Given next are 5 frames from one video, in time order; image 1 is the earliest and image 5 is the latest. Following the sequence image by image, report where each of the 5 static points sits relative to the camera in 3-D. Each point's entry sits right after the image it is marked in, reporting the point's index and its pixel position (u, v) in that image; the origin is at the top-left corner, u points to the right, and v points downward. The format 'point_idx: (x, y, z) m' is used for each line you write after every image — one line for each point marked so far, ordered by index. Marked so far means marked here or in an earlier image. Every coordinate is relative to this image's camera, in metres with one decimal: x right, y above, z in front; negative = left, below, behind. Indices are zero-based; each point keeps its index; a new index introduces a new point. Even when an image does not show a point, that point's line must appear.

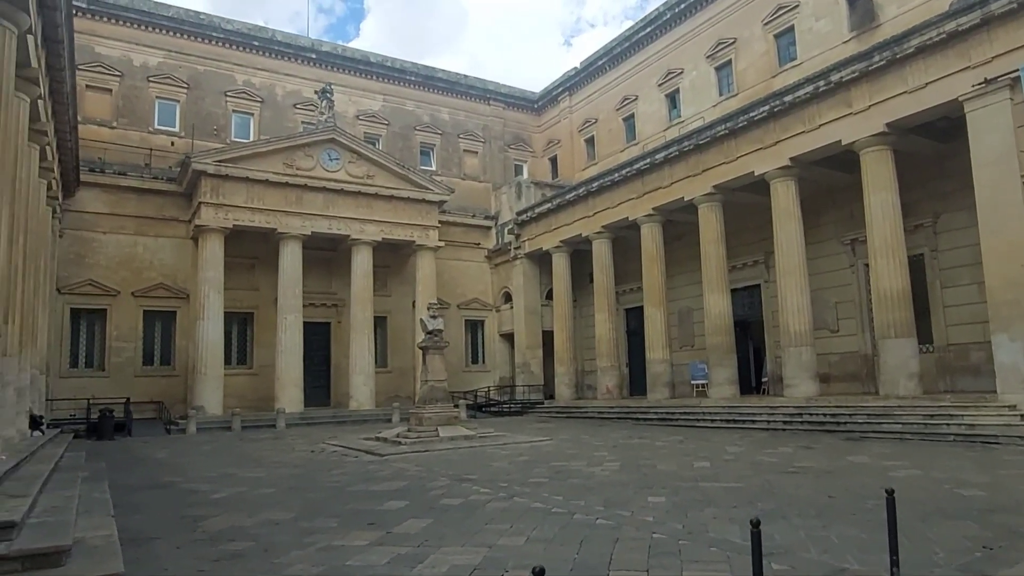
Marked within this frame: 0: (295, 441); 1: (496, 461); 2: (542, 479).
0: (-5.6, -4.0, +18.3) m
1: (-0.3, -3.1, +12.8) m
2: (+0.4, -2.8, +10.4) m
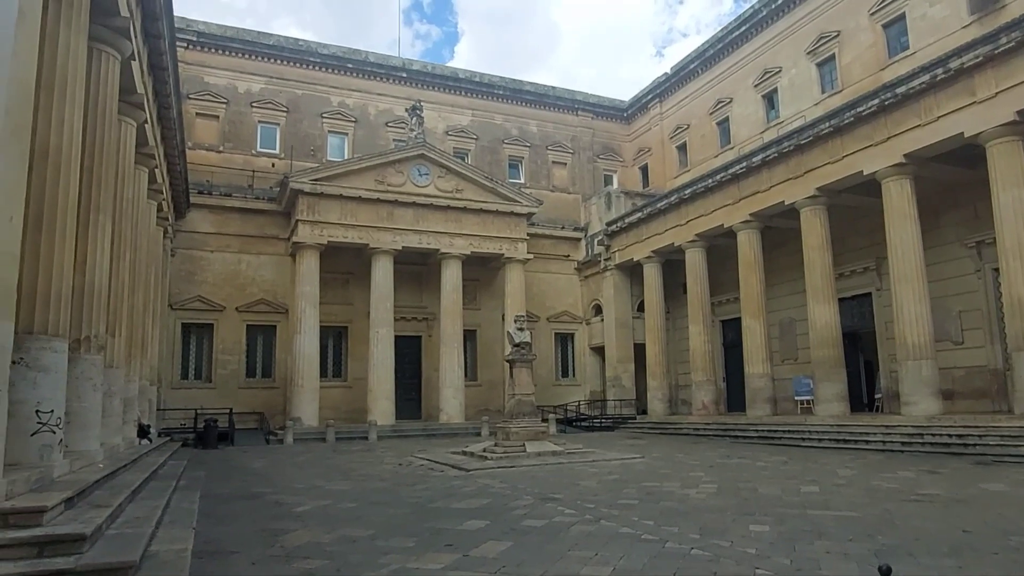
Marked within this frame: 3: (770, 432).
0: (-3.3, -4.3, +18.4) m
1: (+1.2, -3.3, +12.3) m
2: (+1.6, -2.9, +9.8) m
3: (+6.8, -3.8, +18.6) m
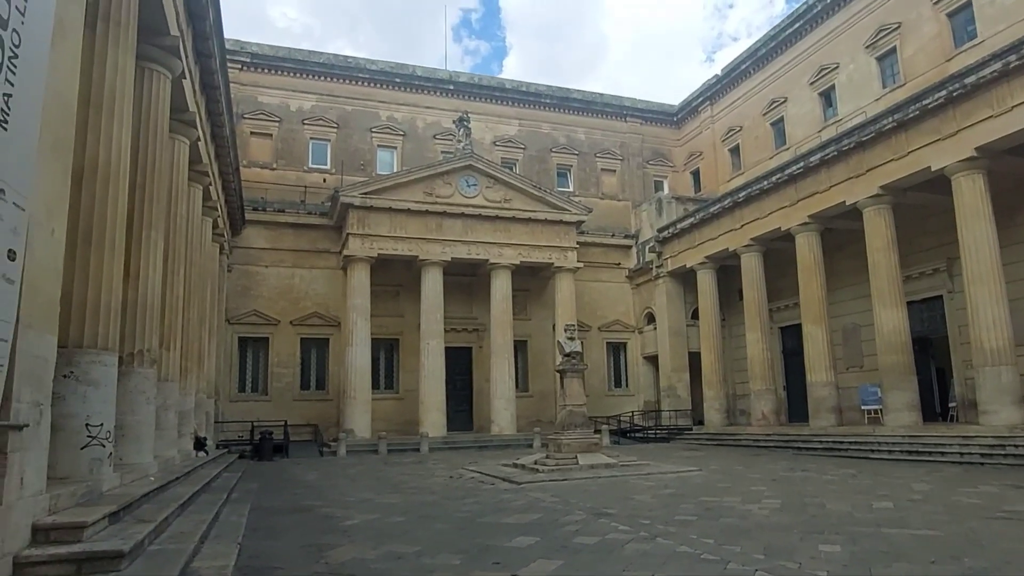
0: (-2.0, -4.6, +18.3) m
1: (+2.1, -3.4, +11.8) m
2: (+2.3, -3.0, +9.3) m
3: (+8.1, -3.9, +17.7) m
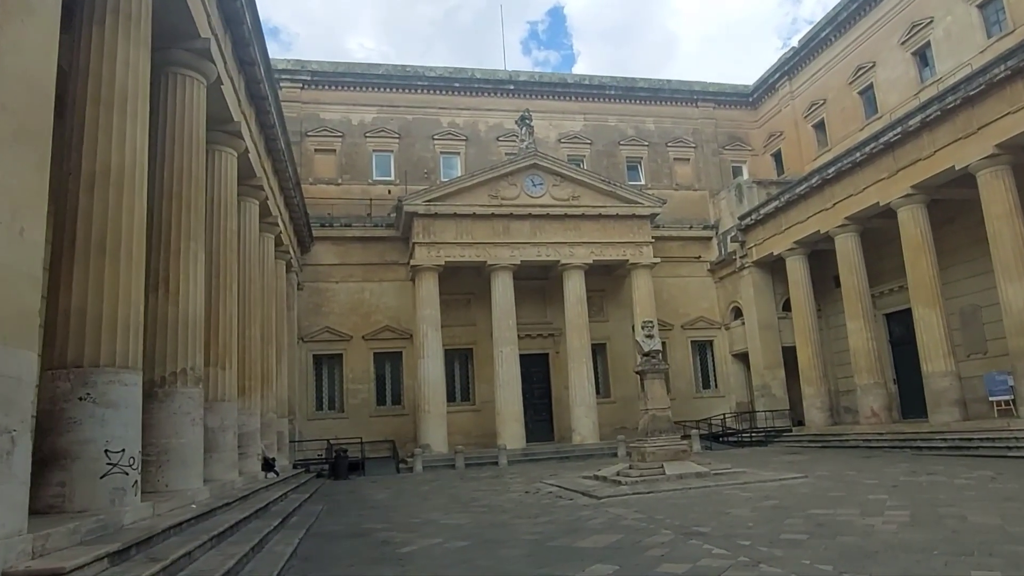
0: (0.0, -4.7, +17.3) m
1: (+3.3, -3.2, +10.4) m
2: (+3.2, -2.7, +7.9) m
3: (+9.9, -3.3, +15.6) m
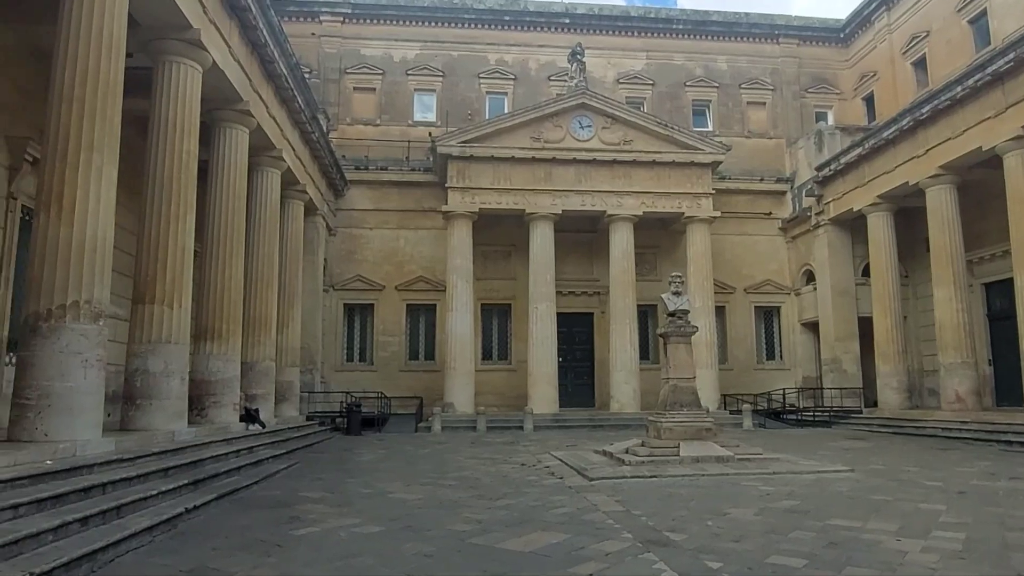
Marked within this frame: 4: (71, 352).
0: (+0.2, -3.5, +15.5) m
1: (+2.7, -2.5, +8.3) m
2: (+2.3, -2.2, +5.7) m
3: (+9.9, -2.7, +12.6) m
4: (-4.9, -0.7, +7.9) m
